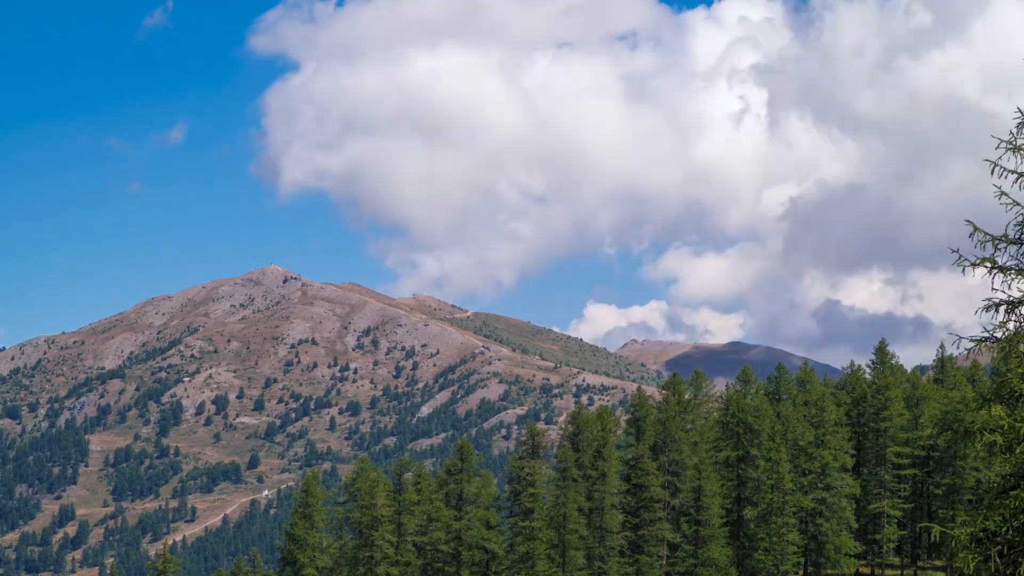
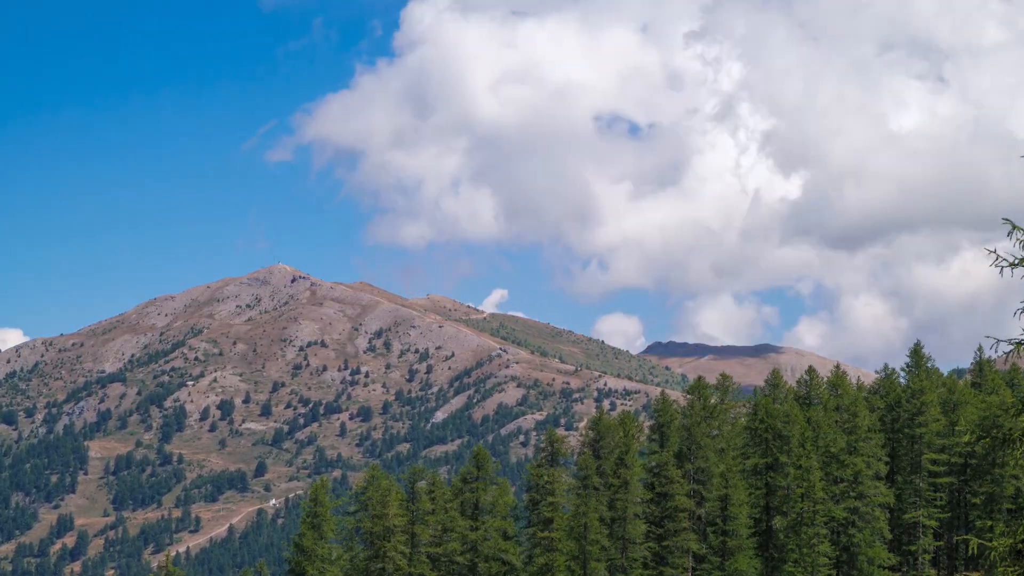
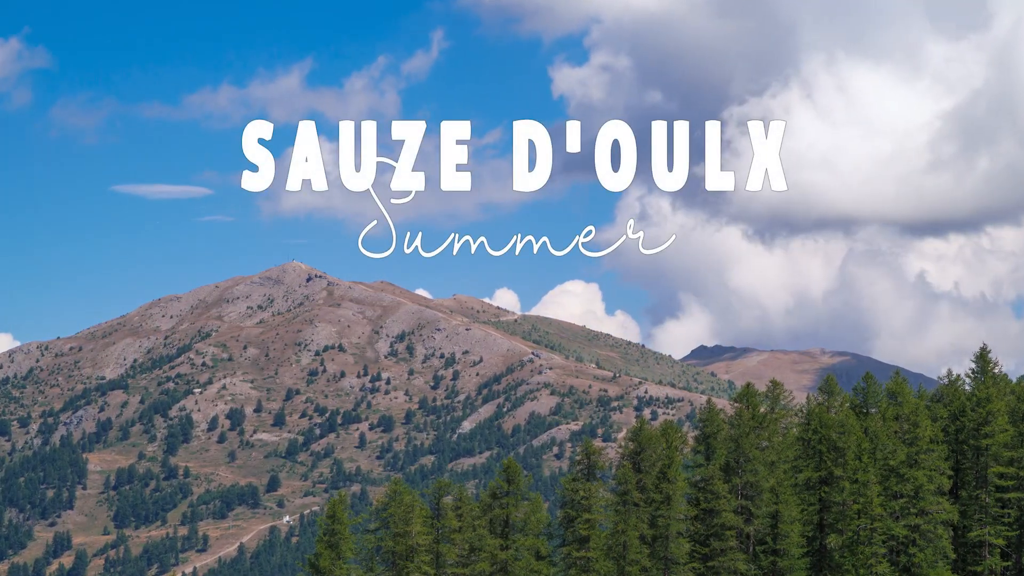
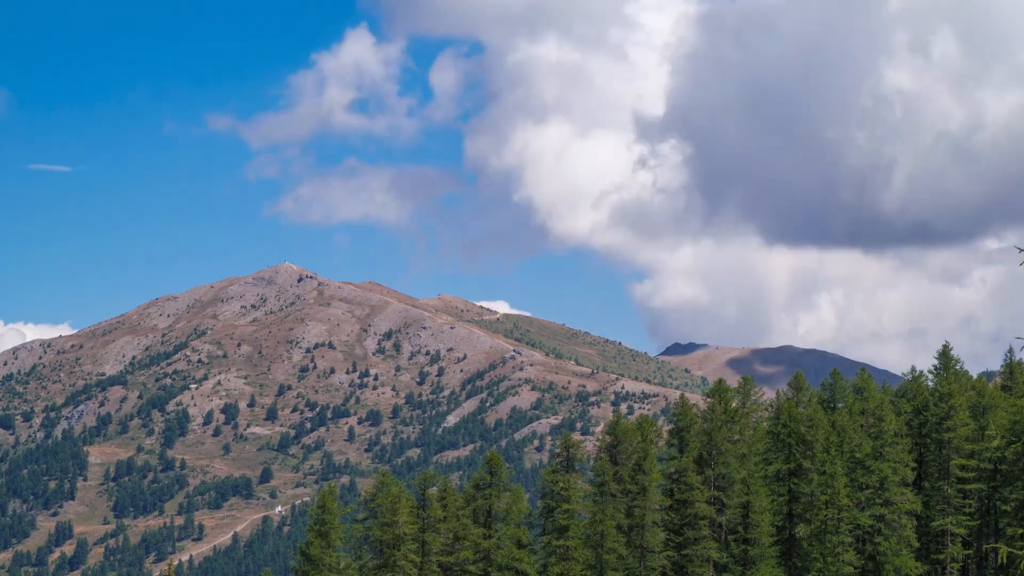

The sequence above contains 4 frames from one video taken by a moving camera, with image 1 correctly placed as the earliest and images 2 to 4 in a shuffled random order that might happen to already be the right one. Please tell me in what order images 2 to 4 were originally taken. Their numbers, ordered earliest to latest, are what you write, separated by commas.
2, 4, 3
